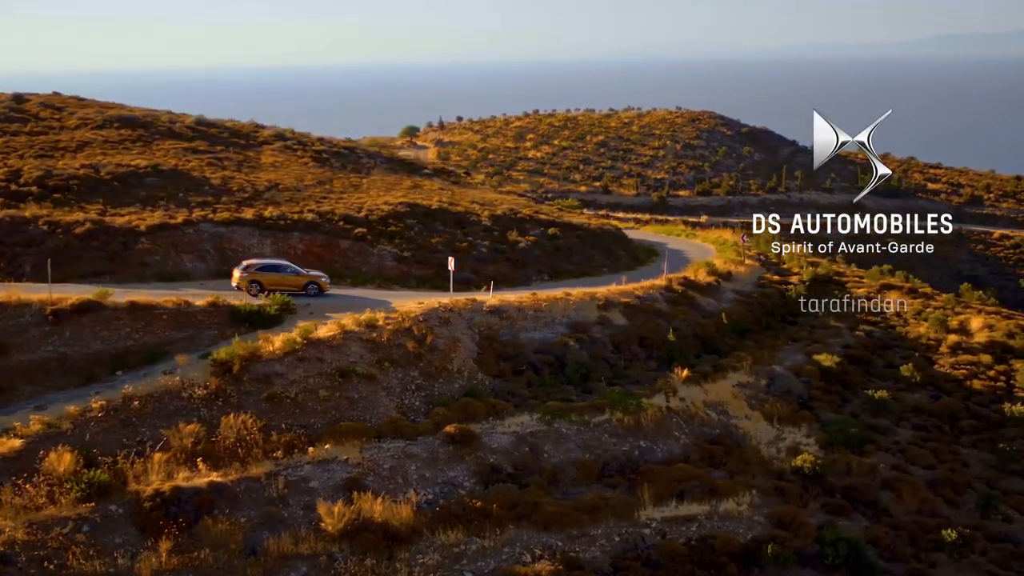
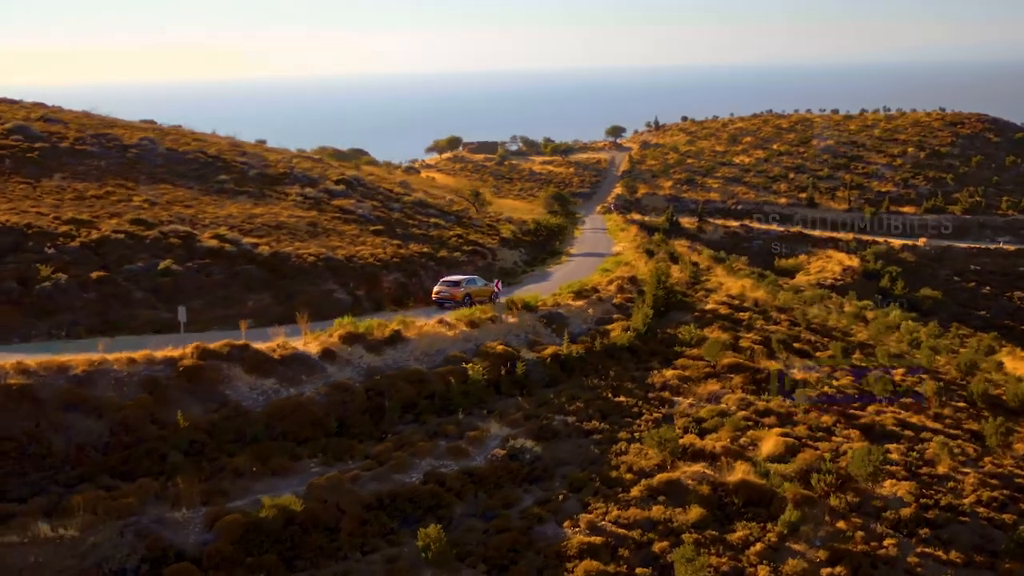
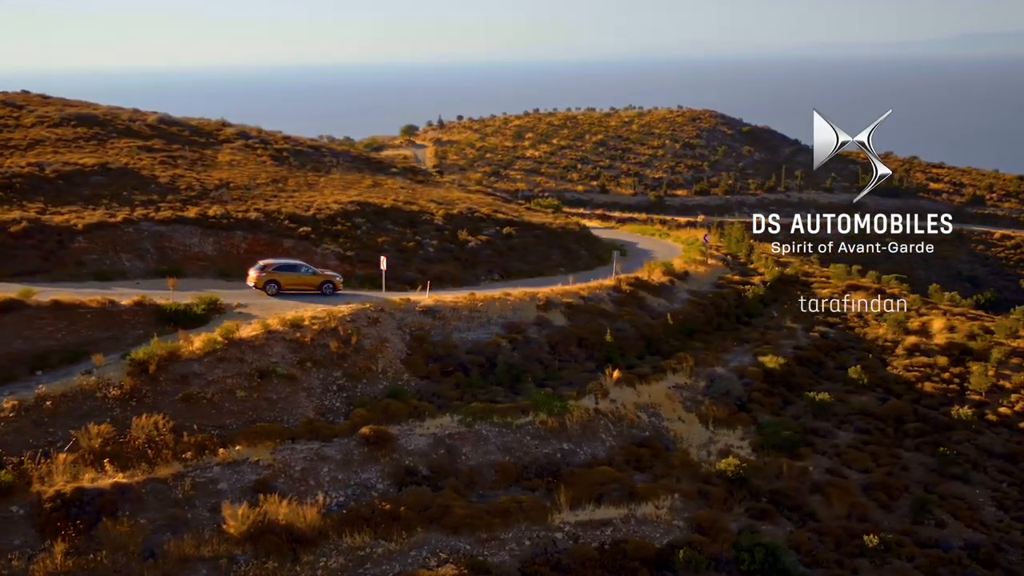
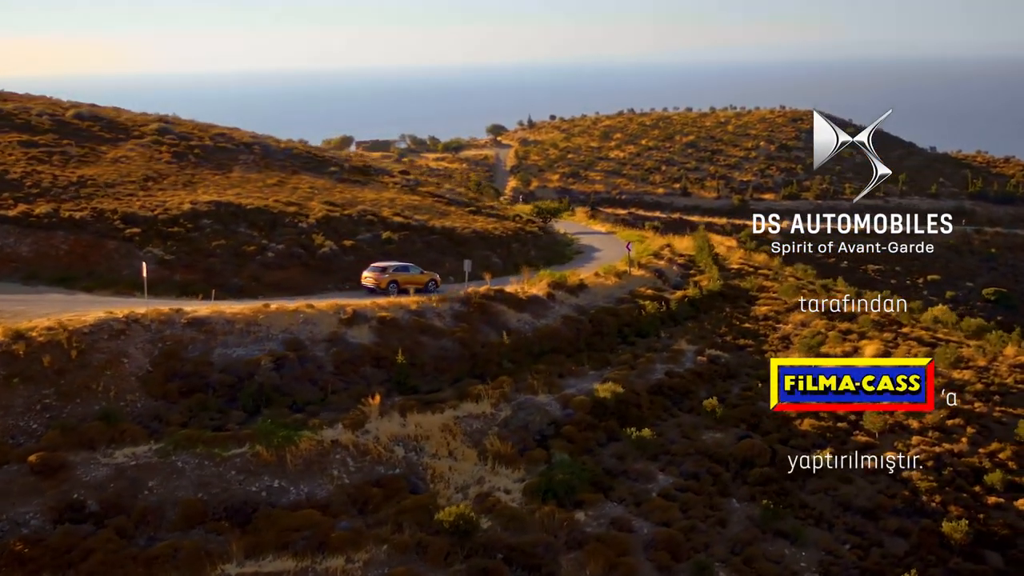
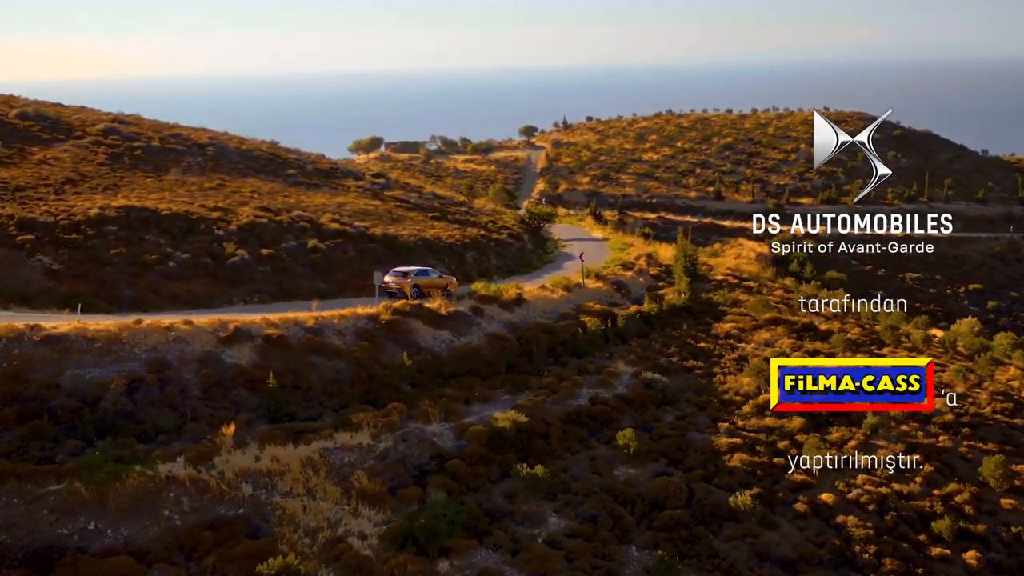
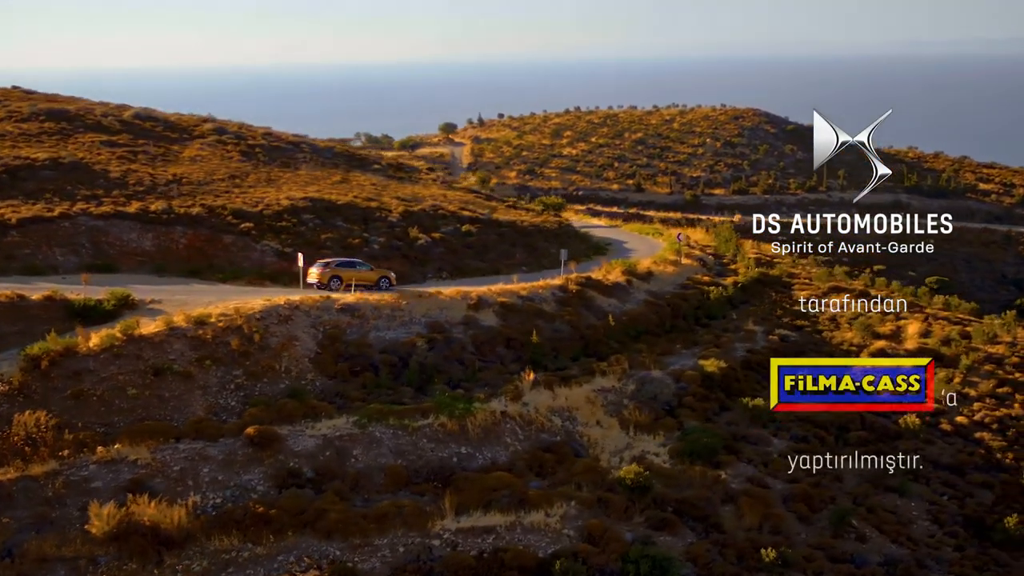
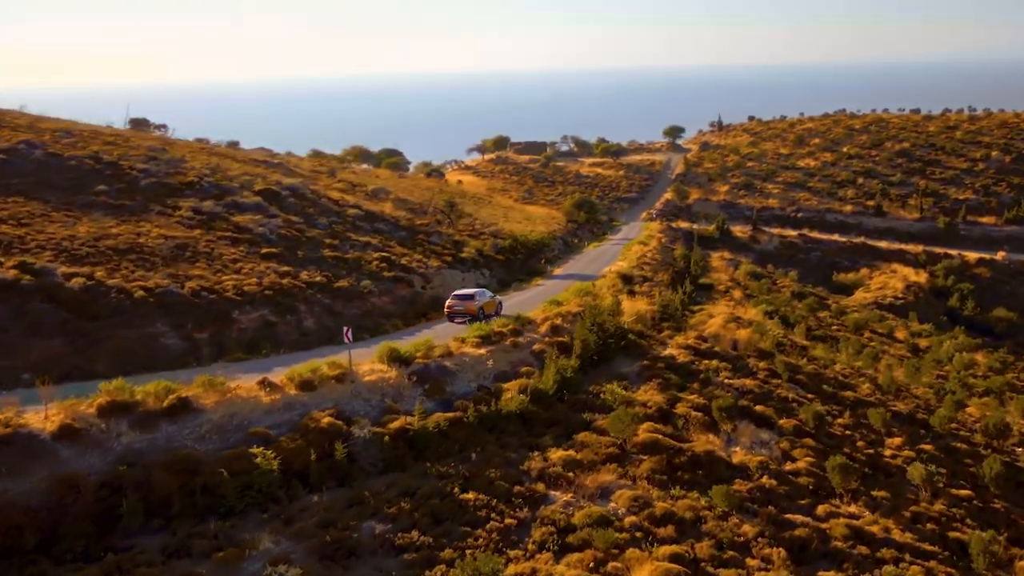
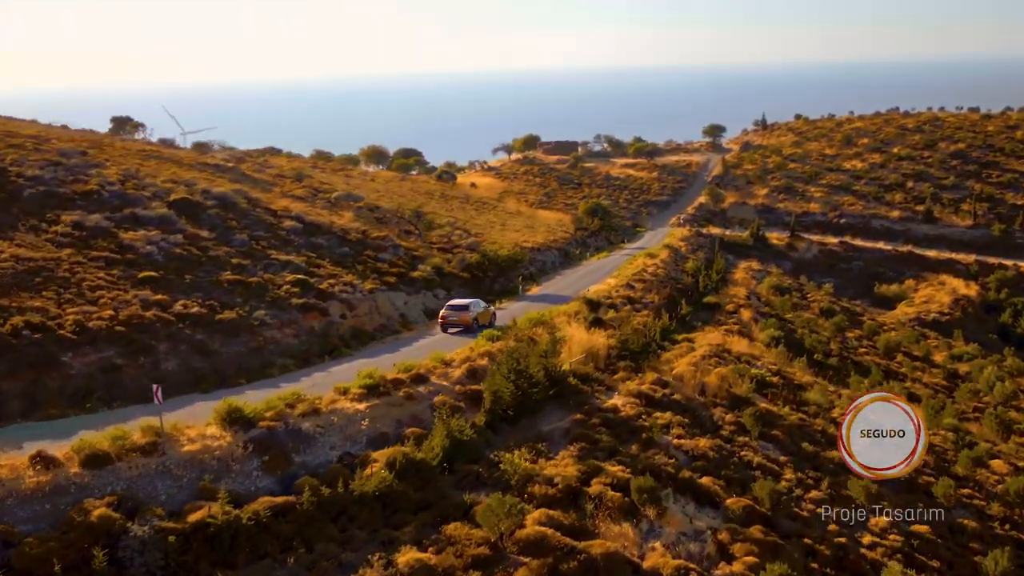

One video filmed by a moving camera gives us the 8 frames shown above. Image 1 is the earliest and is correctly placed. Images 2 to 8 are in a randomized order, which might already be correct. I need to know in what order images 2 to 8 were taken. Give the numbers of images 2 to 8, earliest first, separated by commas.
3, 6, 4, 5, 2, 7, 8
